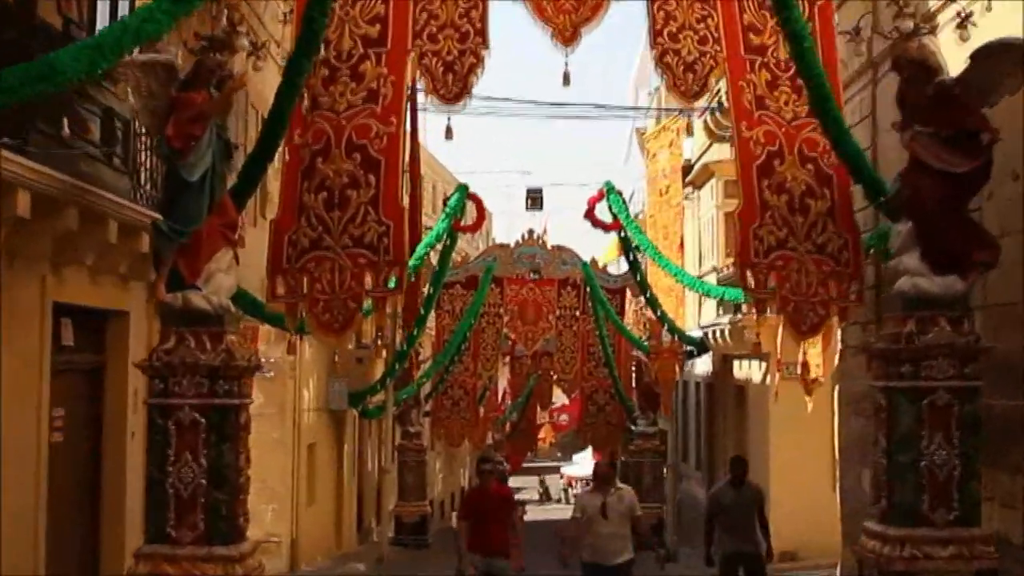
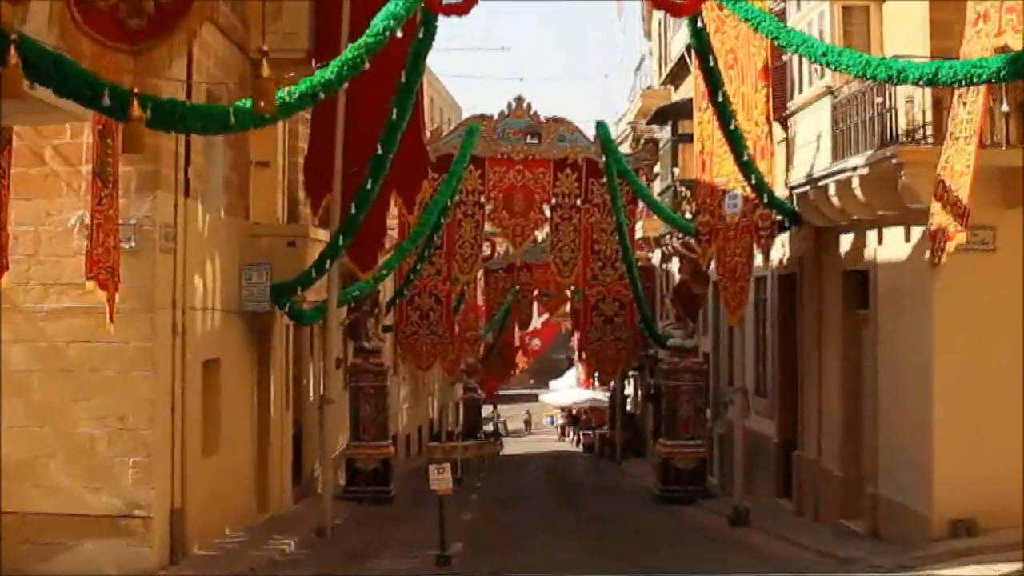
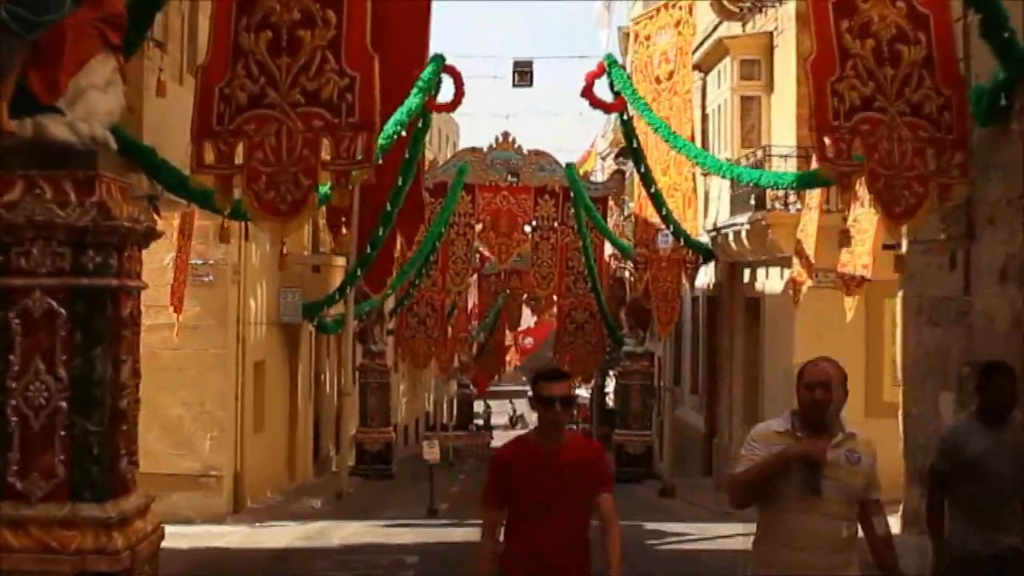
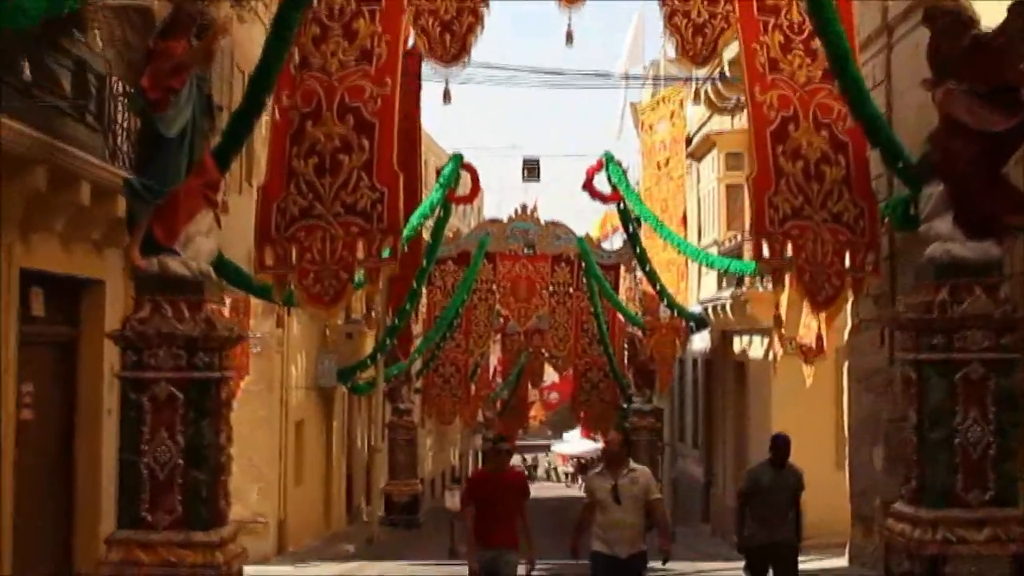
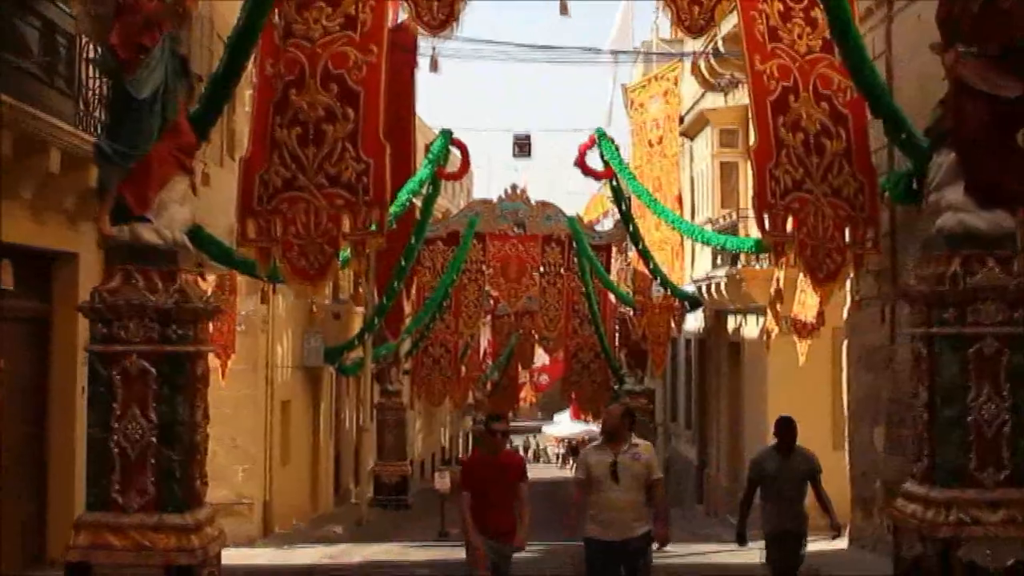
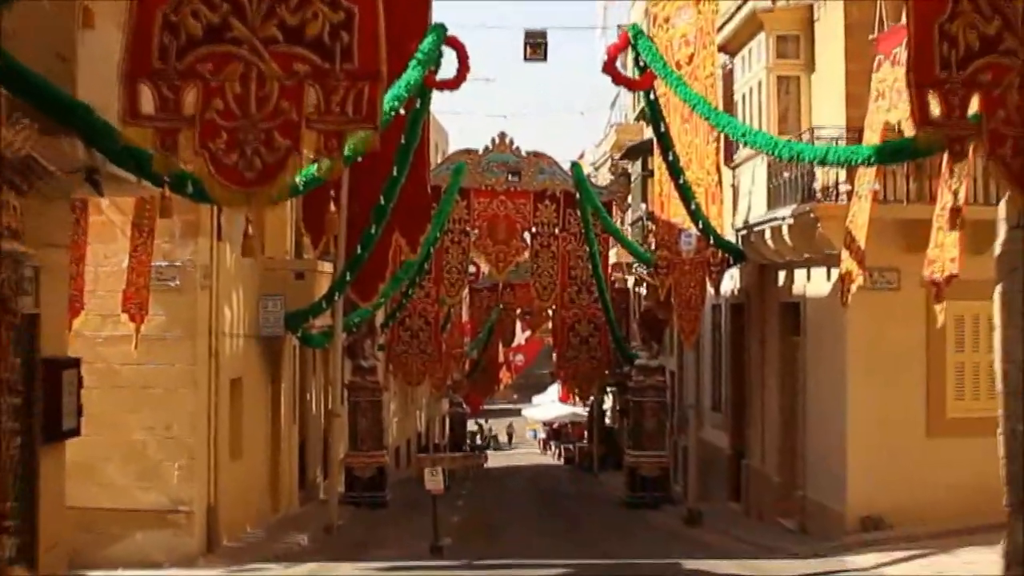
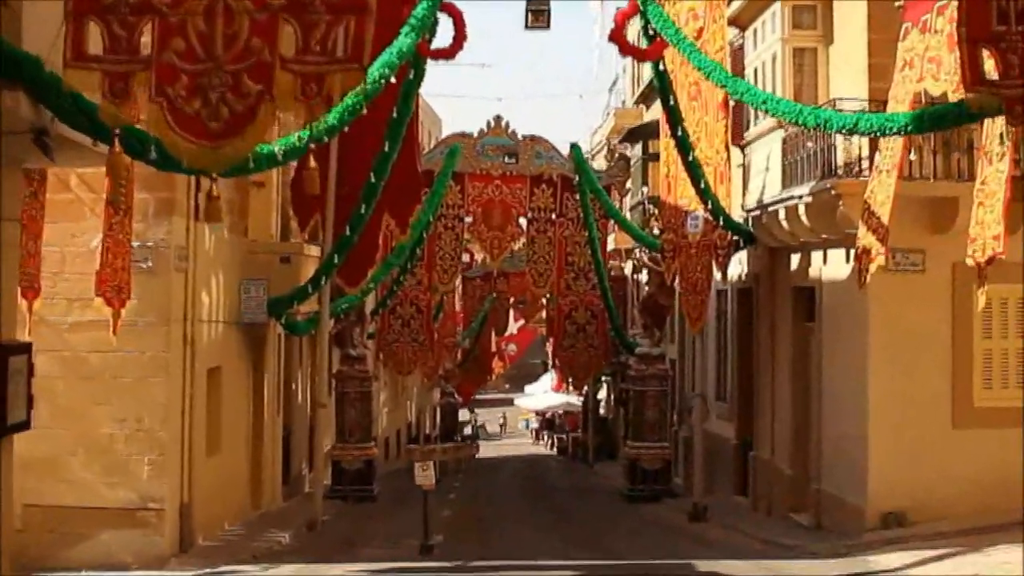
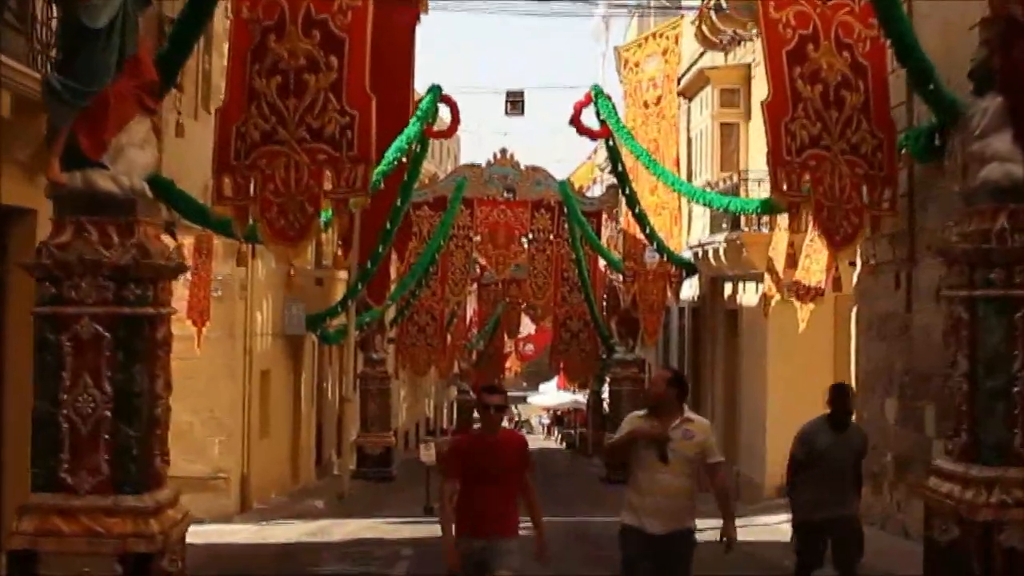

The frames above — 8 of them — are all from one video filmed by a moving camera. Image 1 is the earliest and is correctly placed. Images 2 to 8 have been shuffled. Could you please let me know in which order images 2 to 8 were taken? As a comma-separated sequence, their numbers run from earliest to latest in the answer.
4, 5, 8, 3, 6, 7, 2
